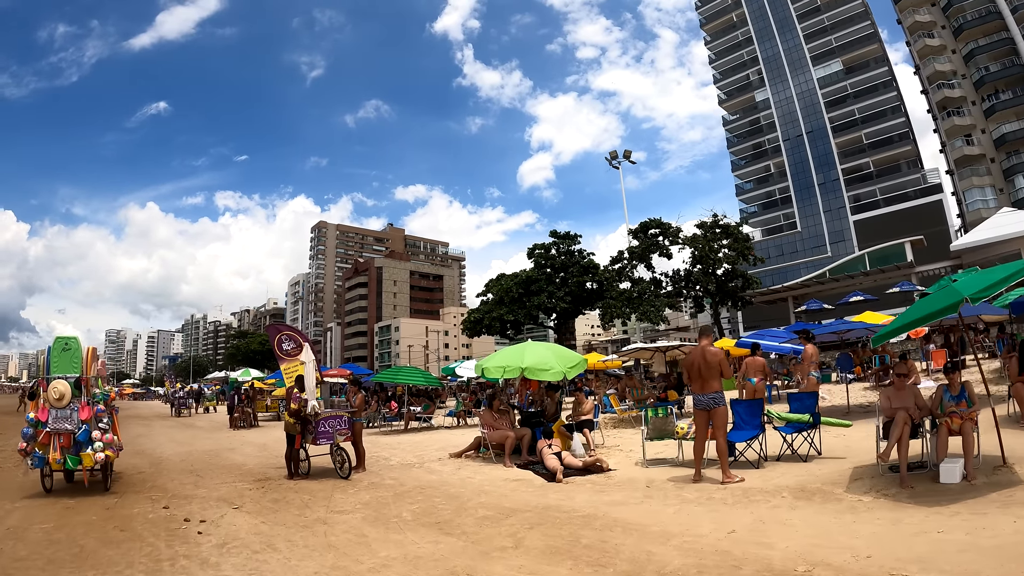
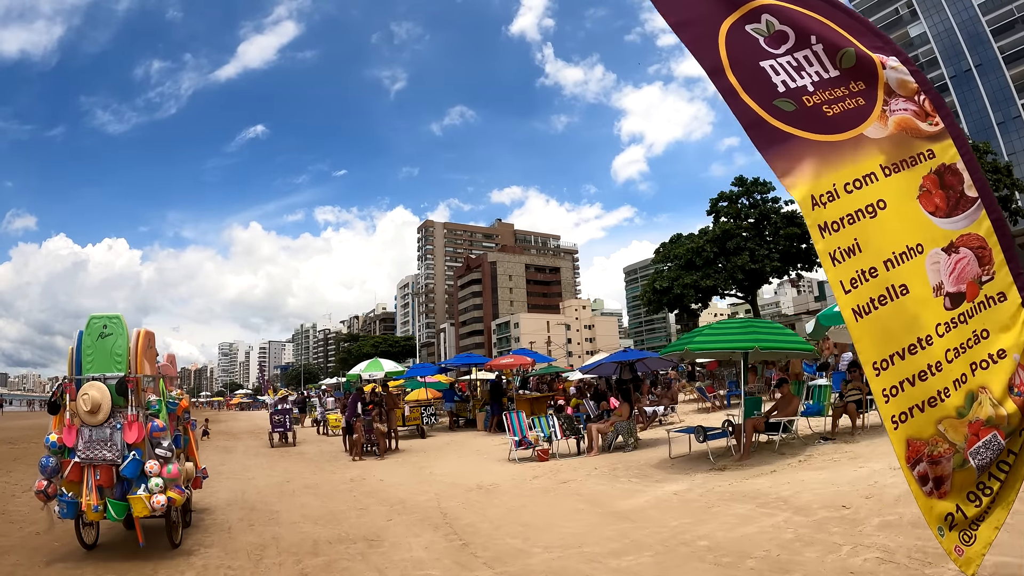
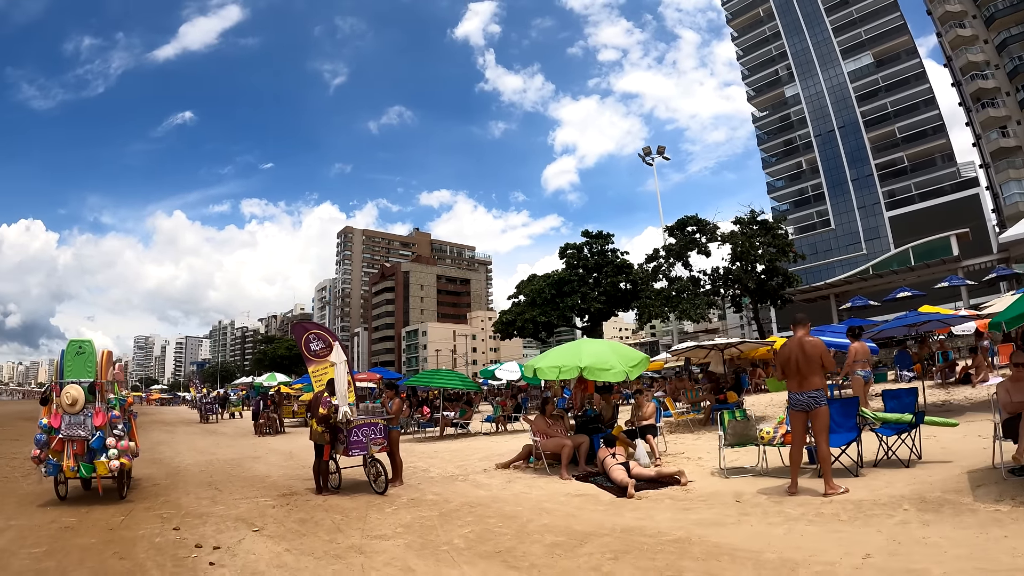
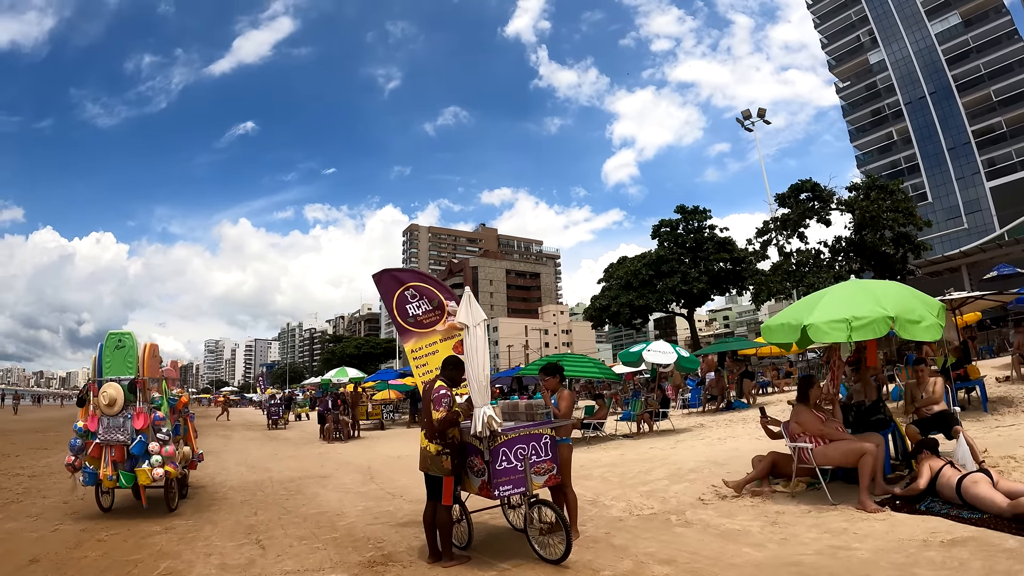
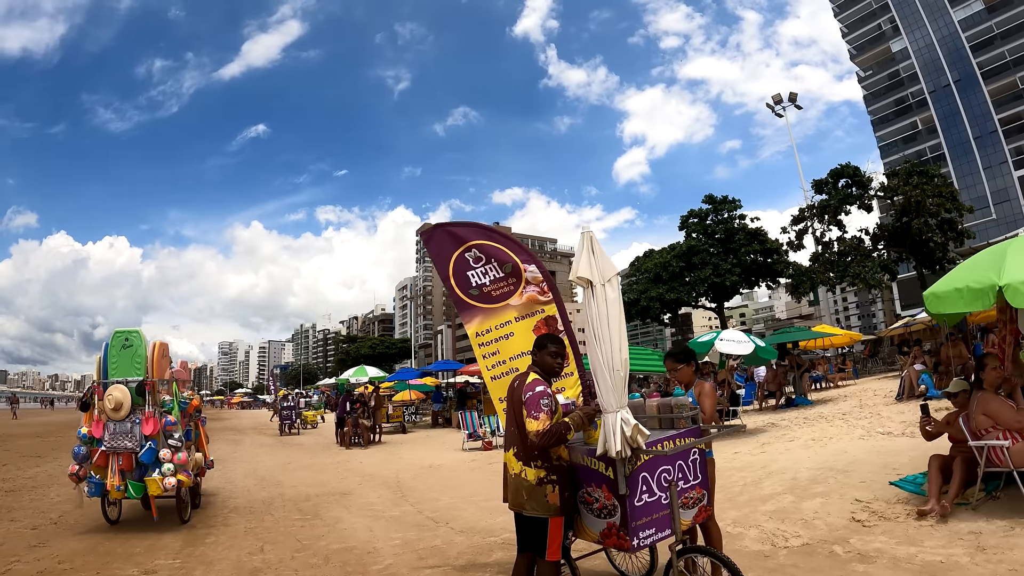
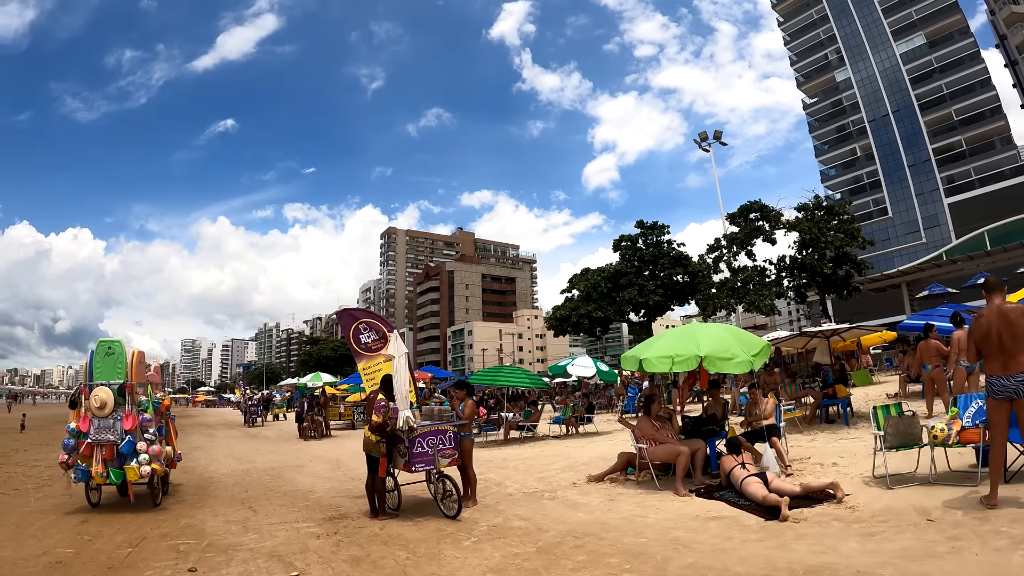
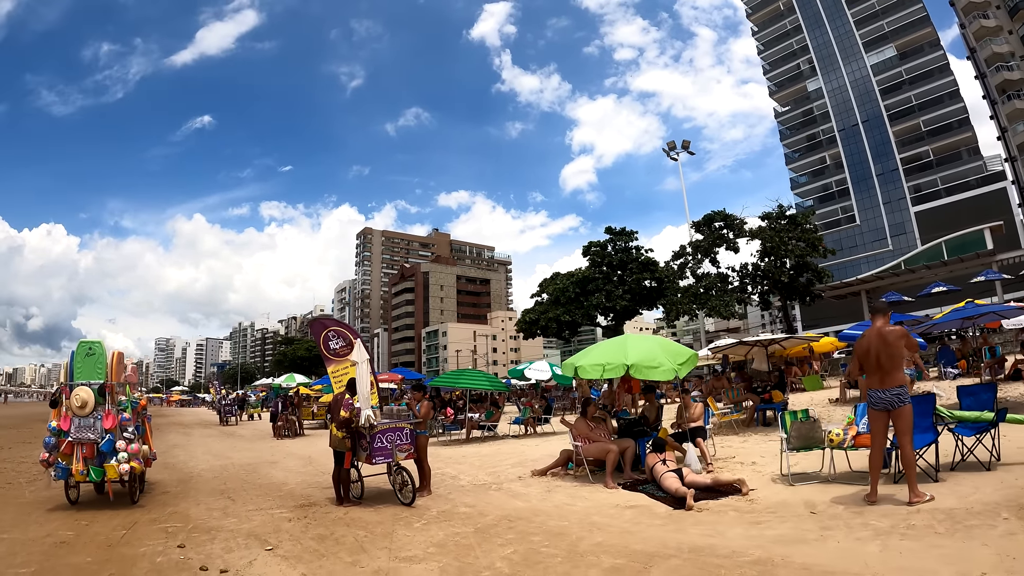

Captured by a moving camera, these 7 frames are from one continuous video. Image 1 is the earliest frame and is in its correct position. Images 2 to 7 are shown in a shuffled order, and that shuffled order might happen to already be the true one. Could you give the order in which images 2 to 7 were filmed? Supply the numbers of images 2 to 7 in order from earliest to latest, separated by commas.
3, 7, 6, 4, 5, 2
